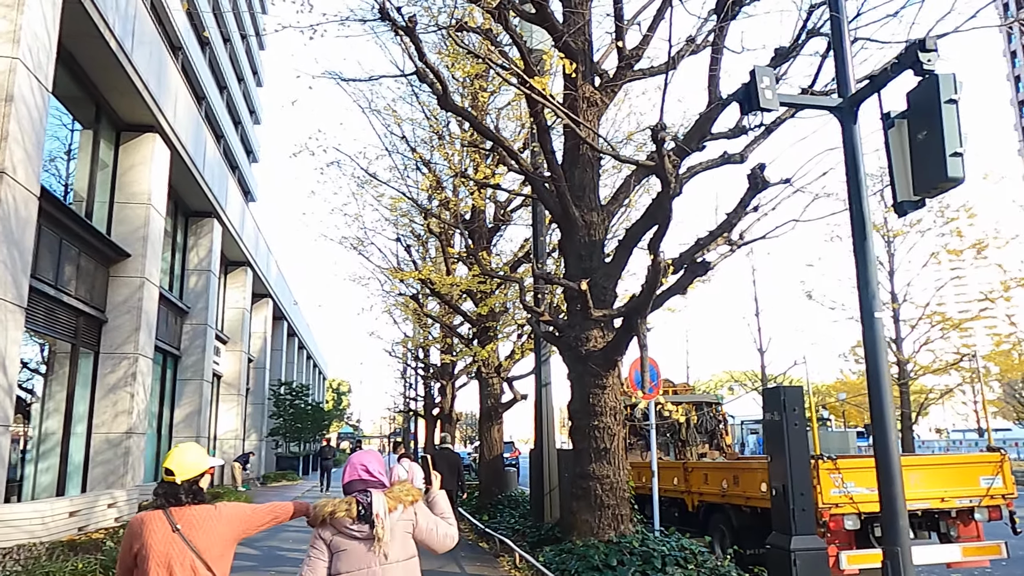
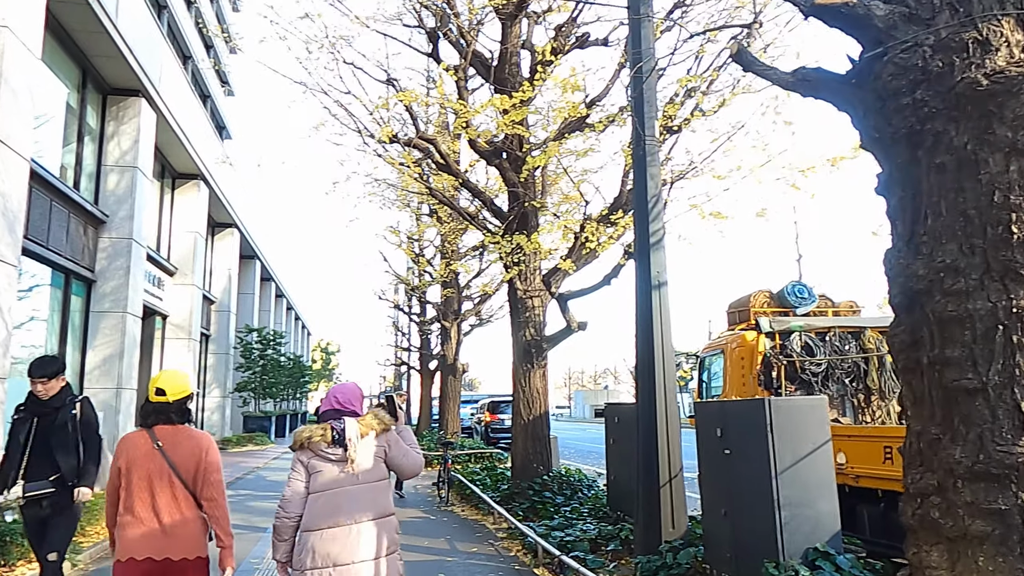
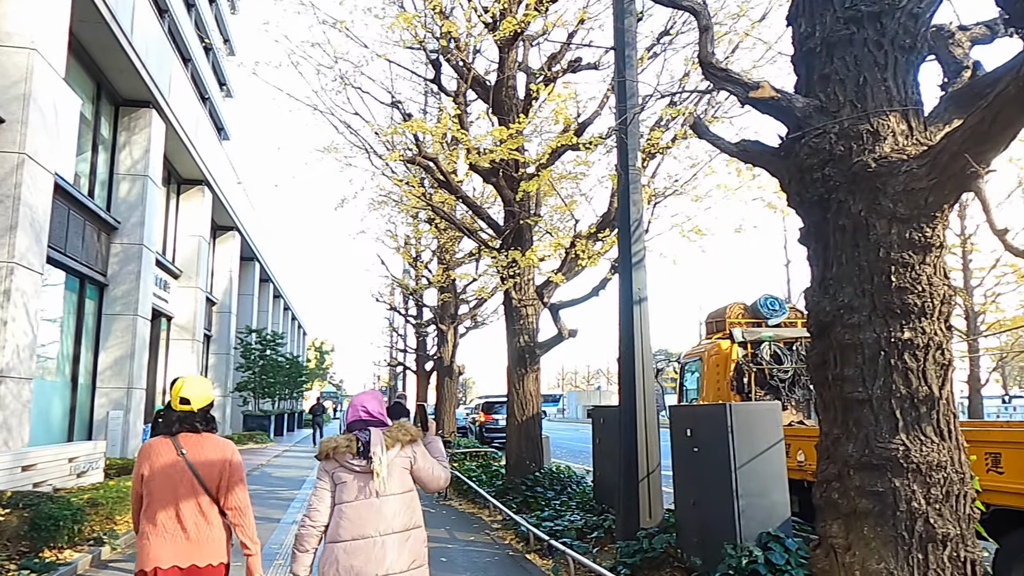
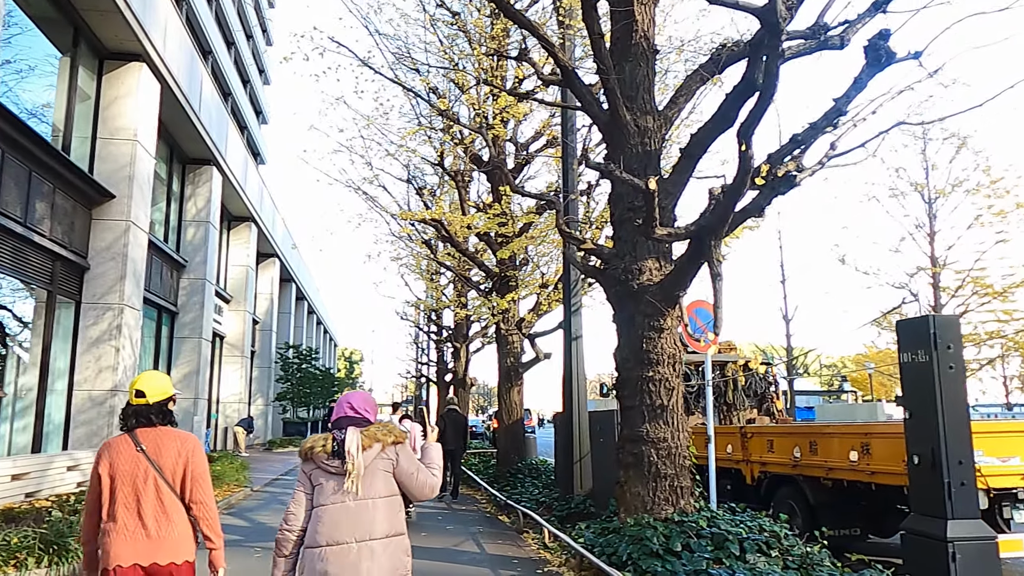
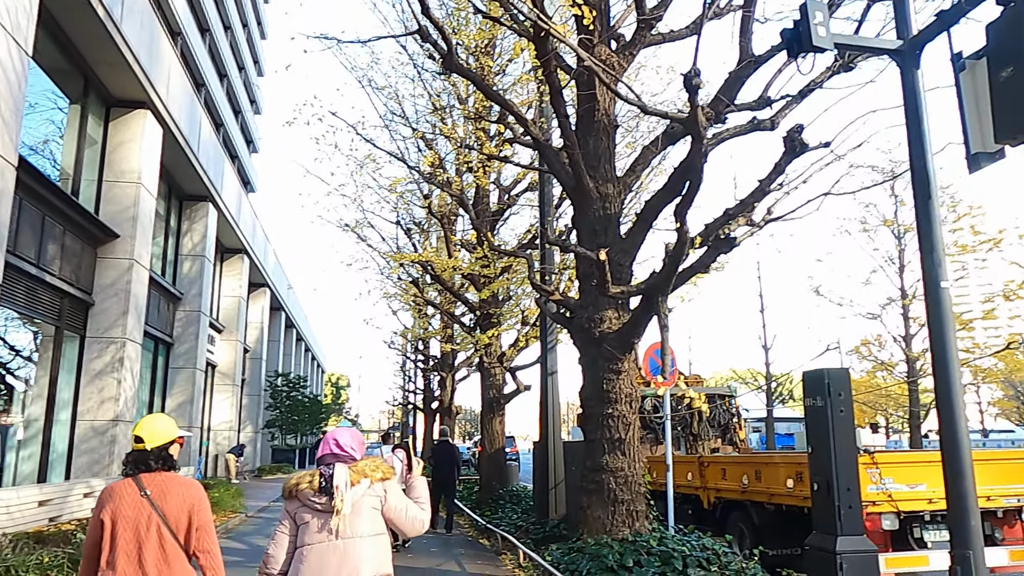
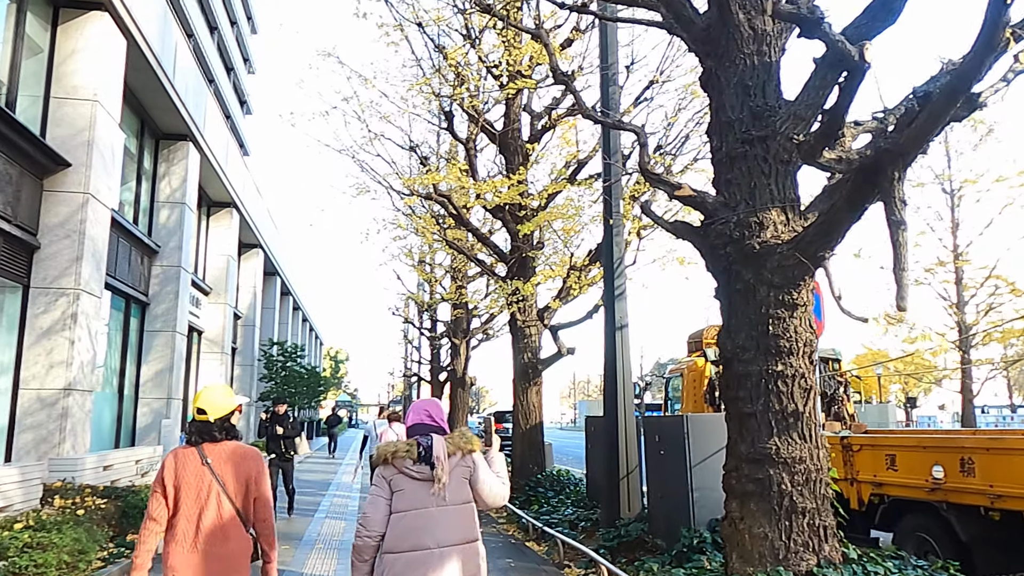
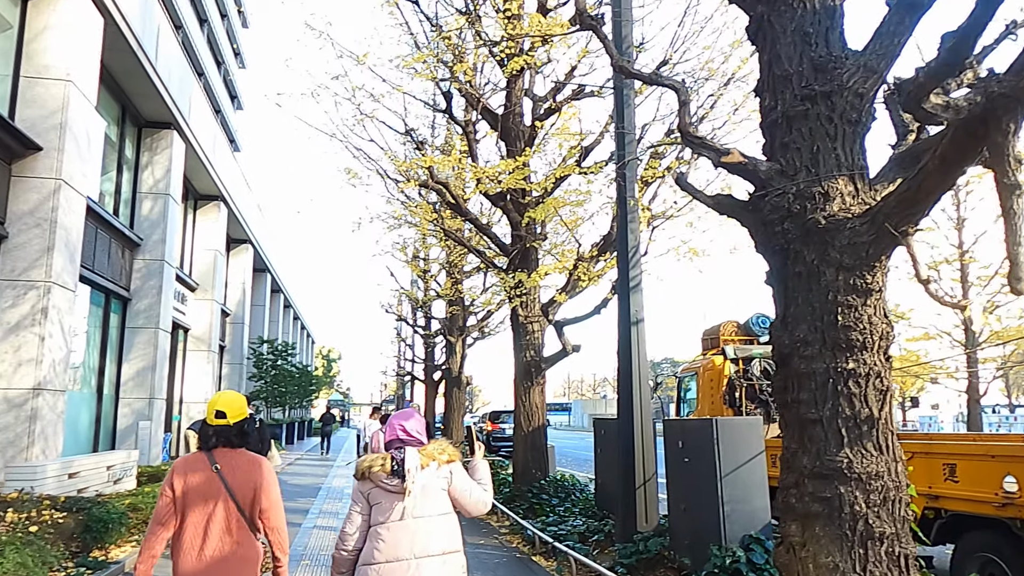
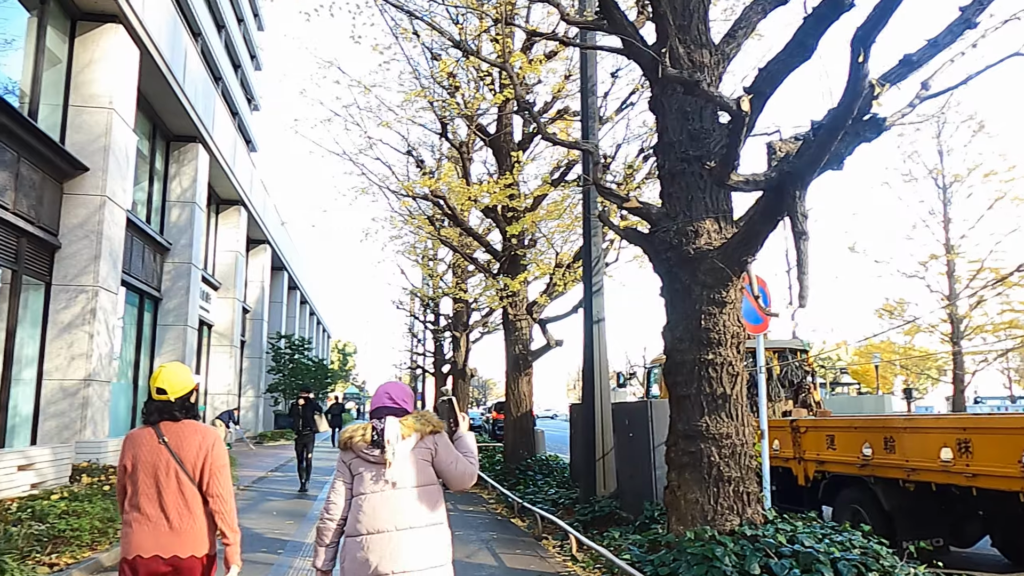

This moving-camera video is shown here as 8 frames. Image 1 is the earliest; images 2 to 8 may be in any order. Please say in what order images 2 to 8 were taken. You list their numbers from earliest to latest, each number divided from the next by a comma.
5, 4, 8, 6, 7, 3, 2
